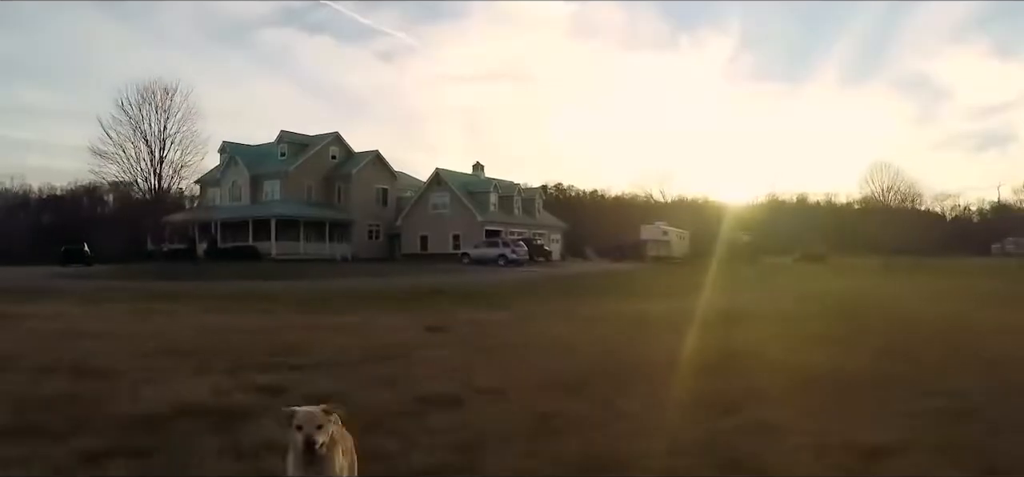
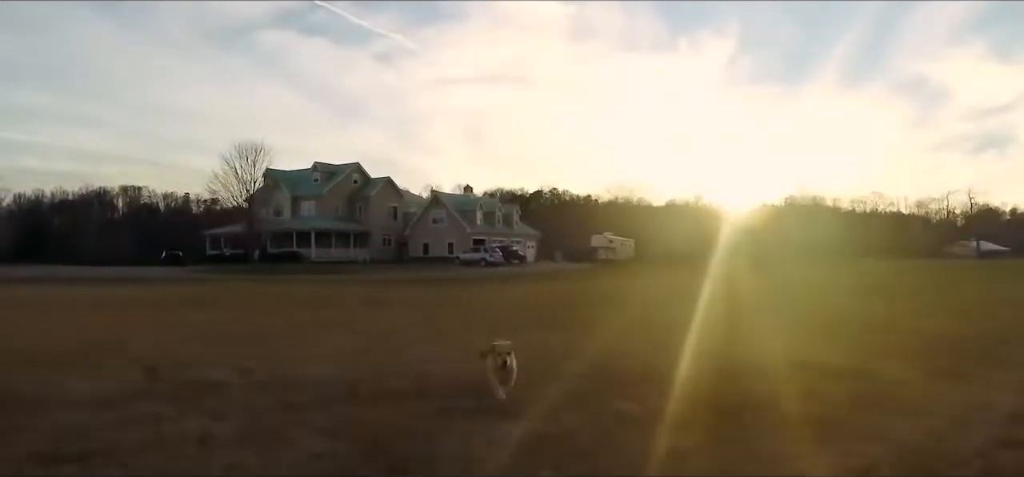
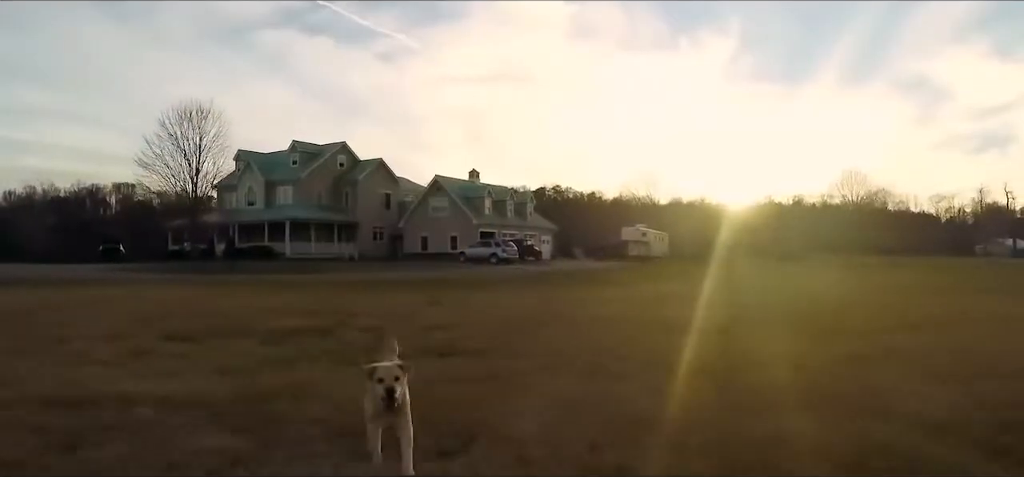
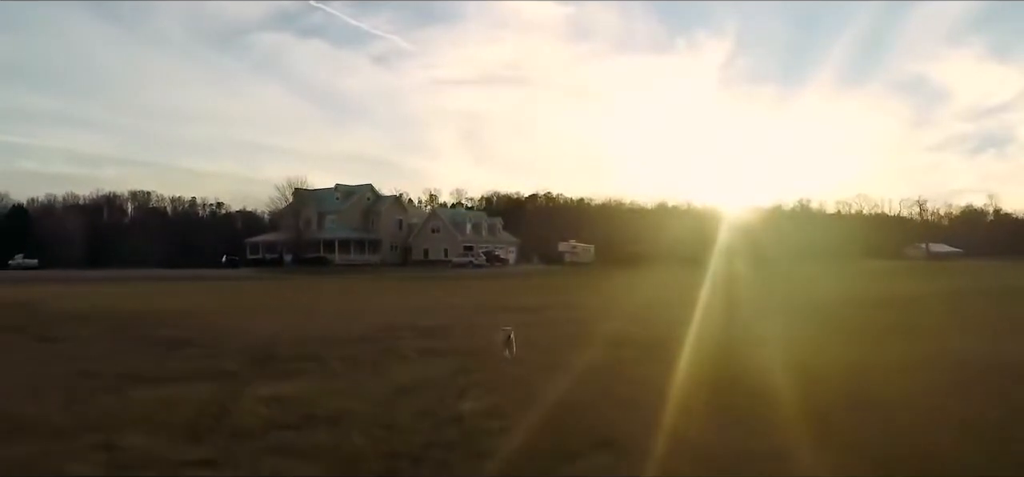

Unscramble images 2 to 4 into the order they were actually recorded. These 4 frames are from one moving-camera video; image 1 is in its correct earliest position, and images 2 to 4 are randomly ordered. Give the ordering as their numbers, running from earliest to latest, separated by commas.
3, 2, 4
